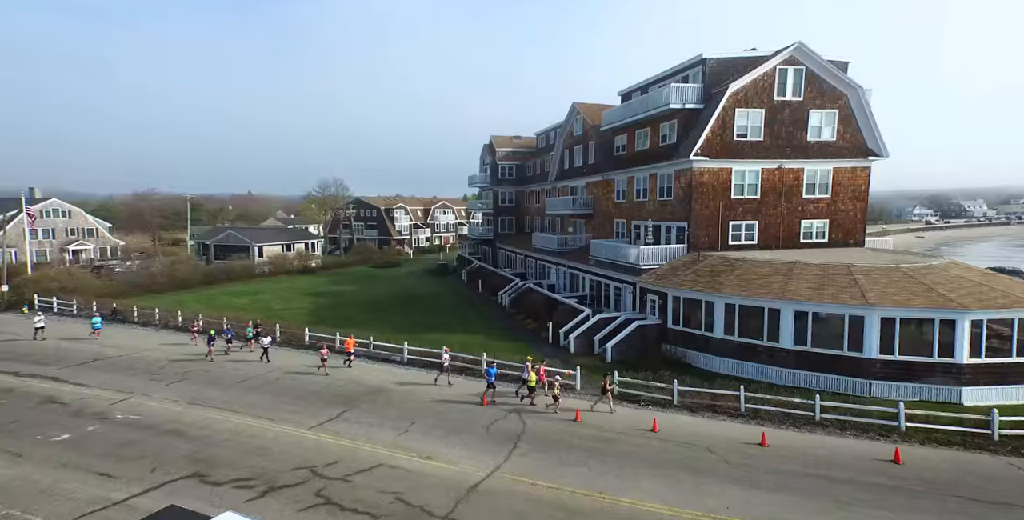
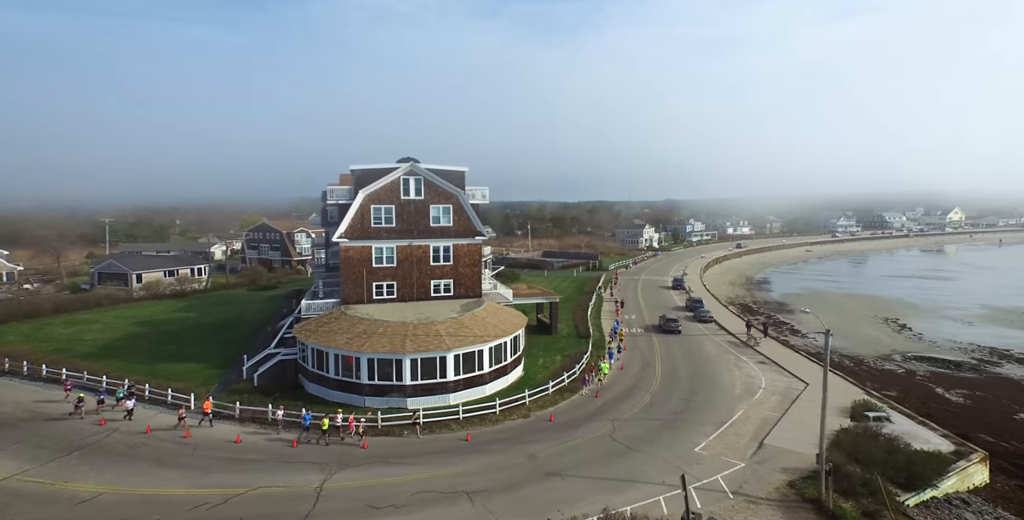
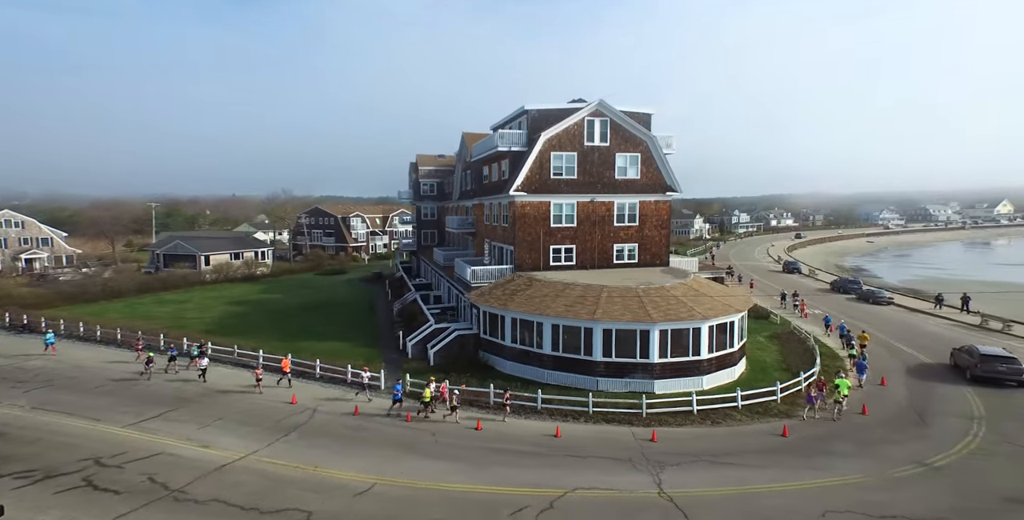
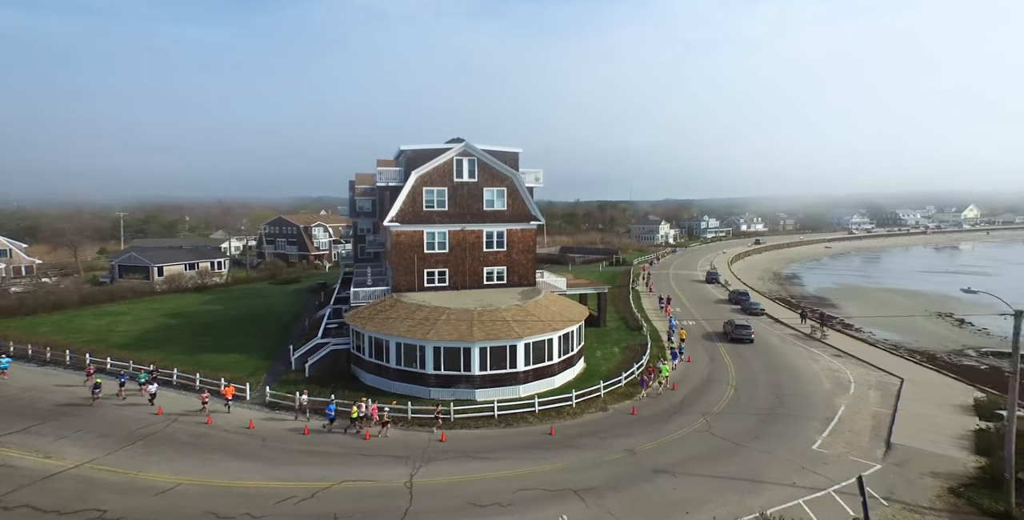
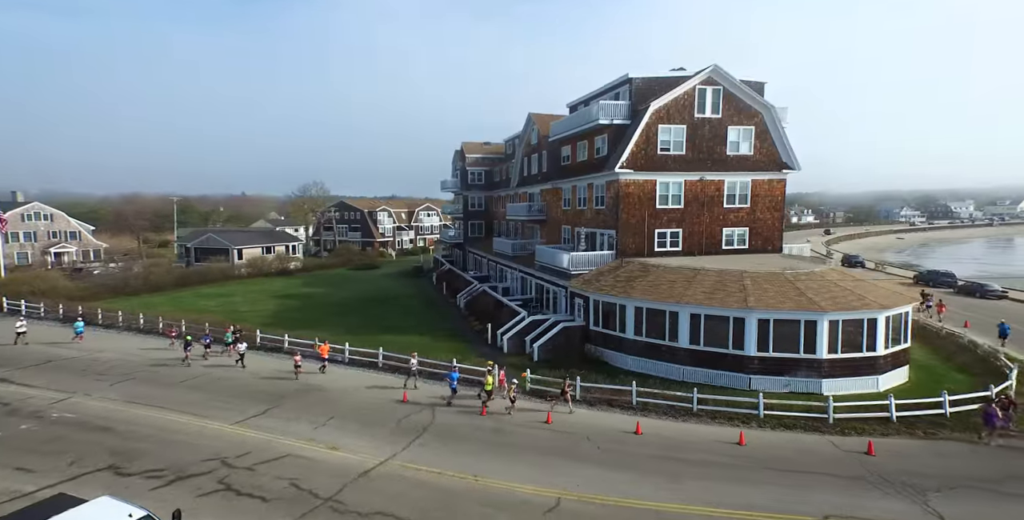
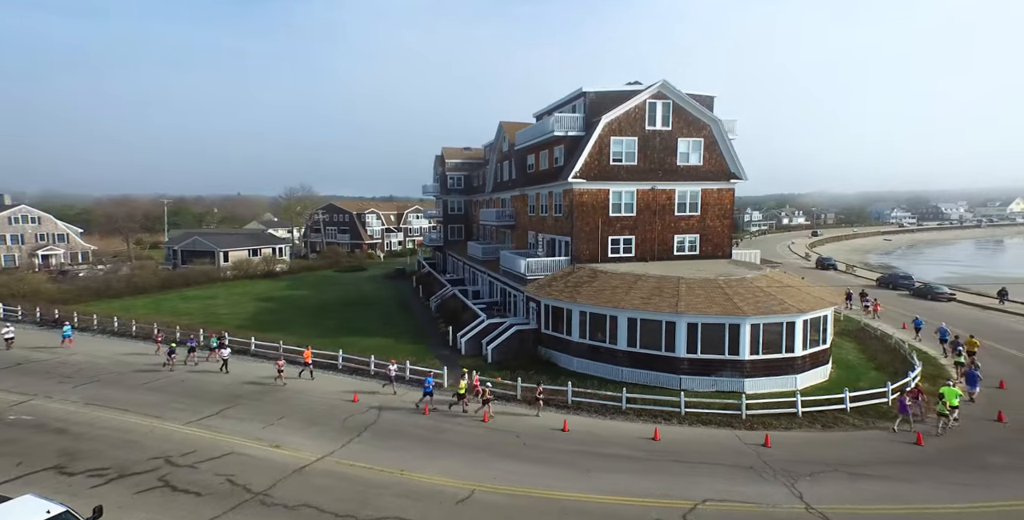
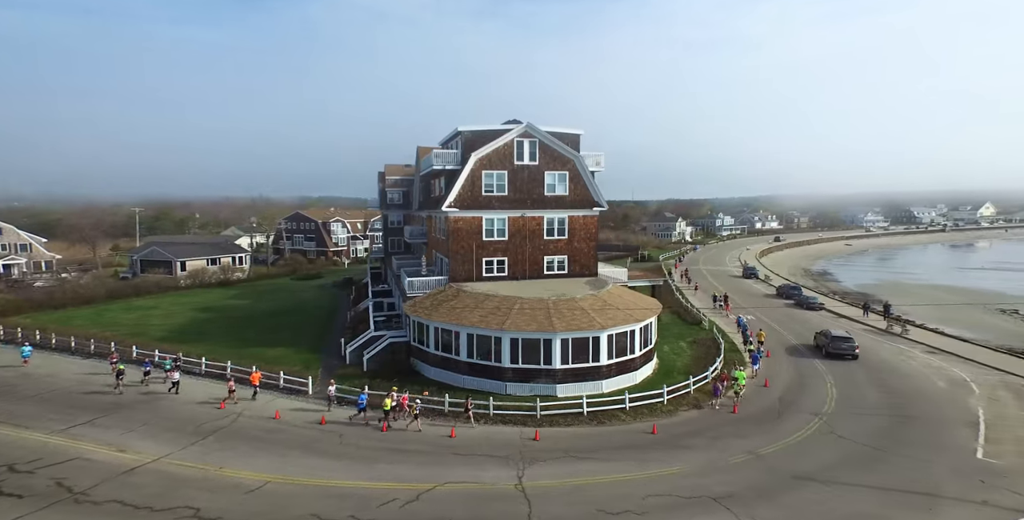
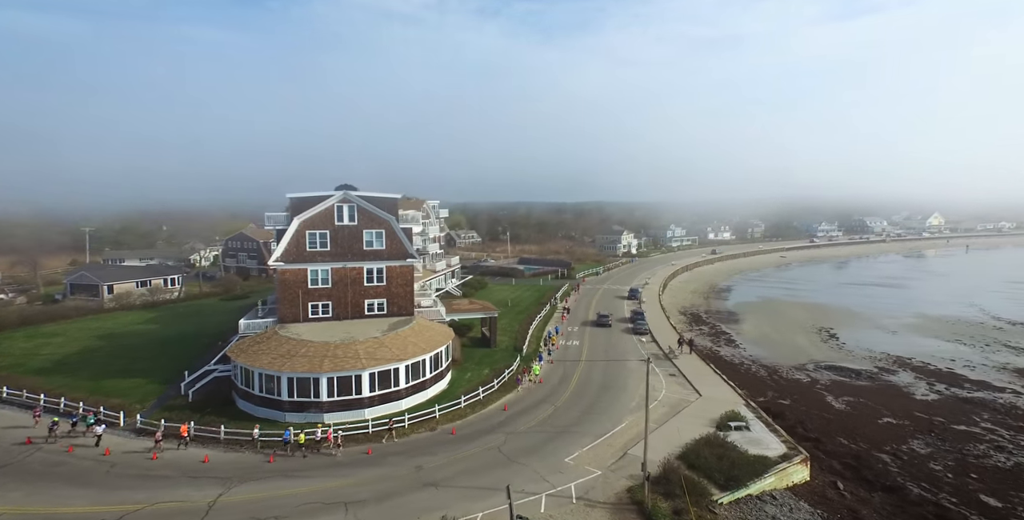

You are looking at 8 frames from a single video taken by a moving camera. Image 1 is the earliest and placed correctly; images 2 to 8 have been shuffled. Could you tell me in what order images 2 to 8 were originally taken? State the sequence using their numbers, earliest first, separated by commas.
5, 6, 3, 7, 4, 2, 8
